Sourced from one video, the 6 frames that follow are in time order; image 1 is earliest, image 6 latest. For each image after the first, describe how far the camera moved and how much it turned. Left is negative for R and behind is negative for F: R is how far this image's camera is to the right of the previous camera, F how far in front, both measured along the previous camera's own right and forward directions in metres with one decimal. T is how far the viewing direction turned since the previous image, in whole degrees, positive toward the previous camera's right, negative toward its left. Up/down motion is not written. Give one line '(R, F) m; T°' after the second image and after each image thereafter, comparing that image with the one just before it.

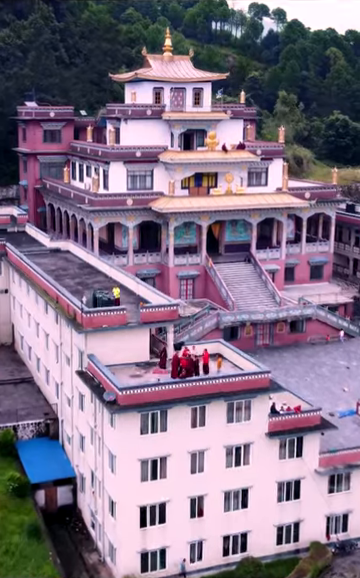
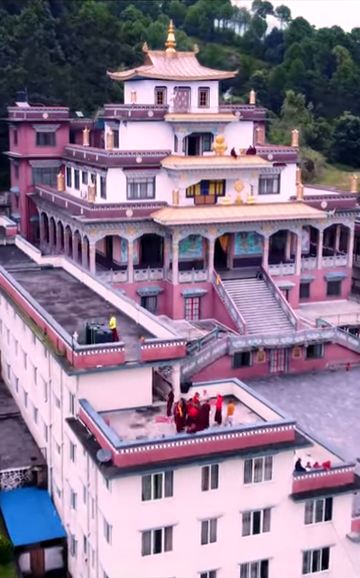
(-0.2, +4.3) m; 0°
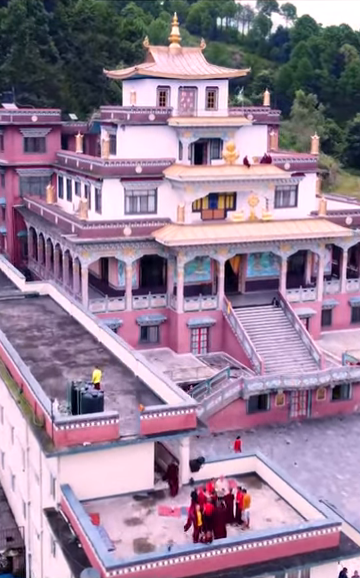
(-0.2, +5.4) m; 0°
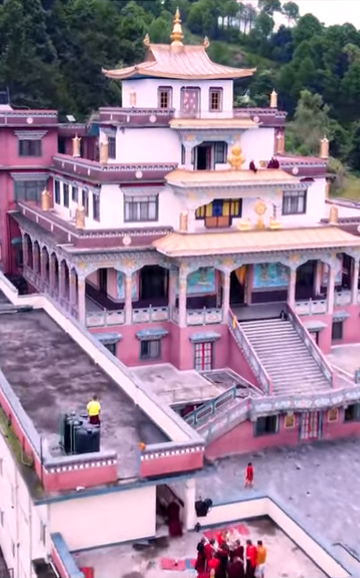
(-0.1, +2.1) m; 0°
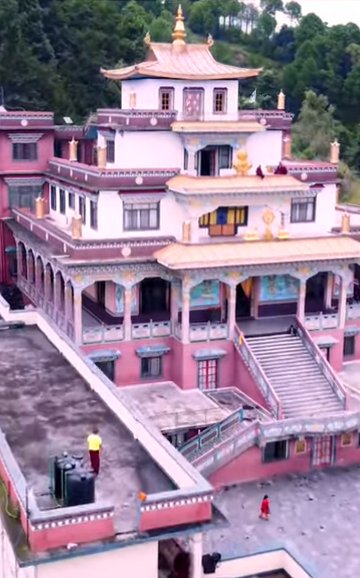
(-0.1, +2.1) m; 0°
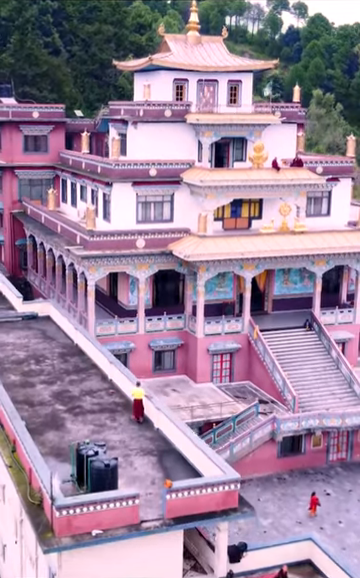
(-0.5, +0.4) m; 0°
